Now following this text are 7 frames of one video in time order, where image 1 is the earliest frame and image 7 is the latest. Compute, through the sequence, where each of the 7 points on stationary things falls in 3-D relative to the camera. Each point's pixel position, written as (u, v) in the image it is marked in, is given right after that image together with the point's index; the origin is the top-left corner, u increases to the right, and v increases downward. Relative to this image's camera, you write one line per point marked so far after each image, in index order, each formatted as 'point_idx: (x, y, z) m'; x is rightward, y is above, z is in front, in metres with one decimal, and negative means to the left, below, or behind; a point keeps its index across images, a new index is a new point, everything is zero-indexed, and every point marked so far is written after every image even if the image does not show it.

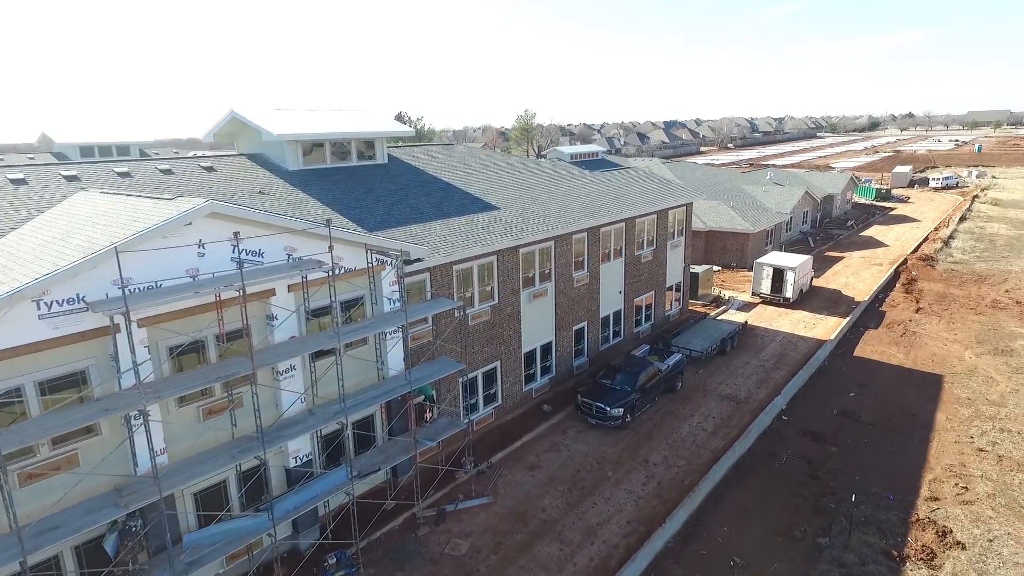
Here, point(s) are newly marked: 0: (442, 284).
0: (-1.7, +0.1, +16.0) m
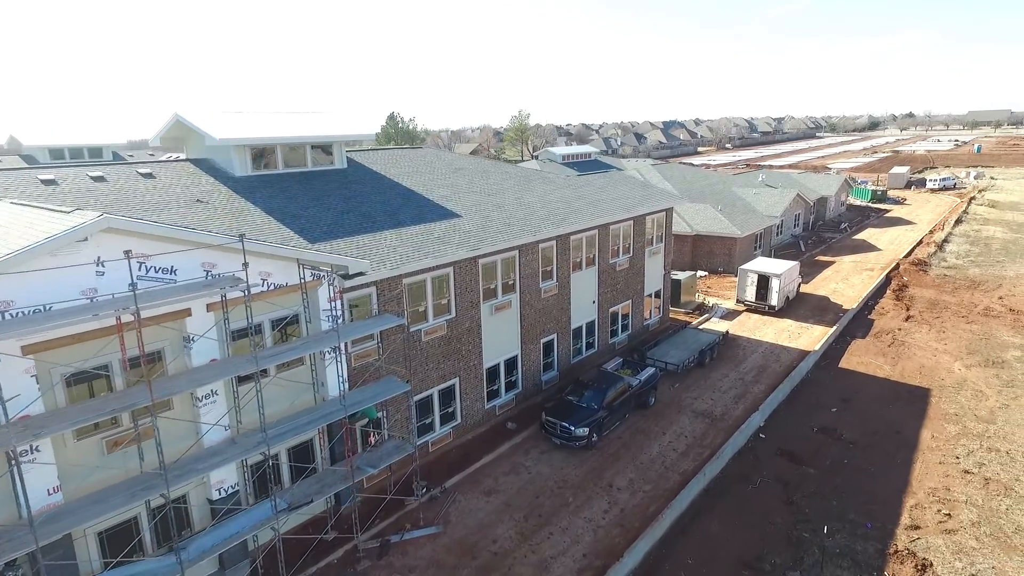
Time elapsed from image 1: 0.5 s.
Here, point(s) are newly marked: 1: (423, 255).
0: (-2.8, -0.3, +15.0) m
1: (-2.1, +0.8, +15.4) m
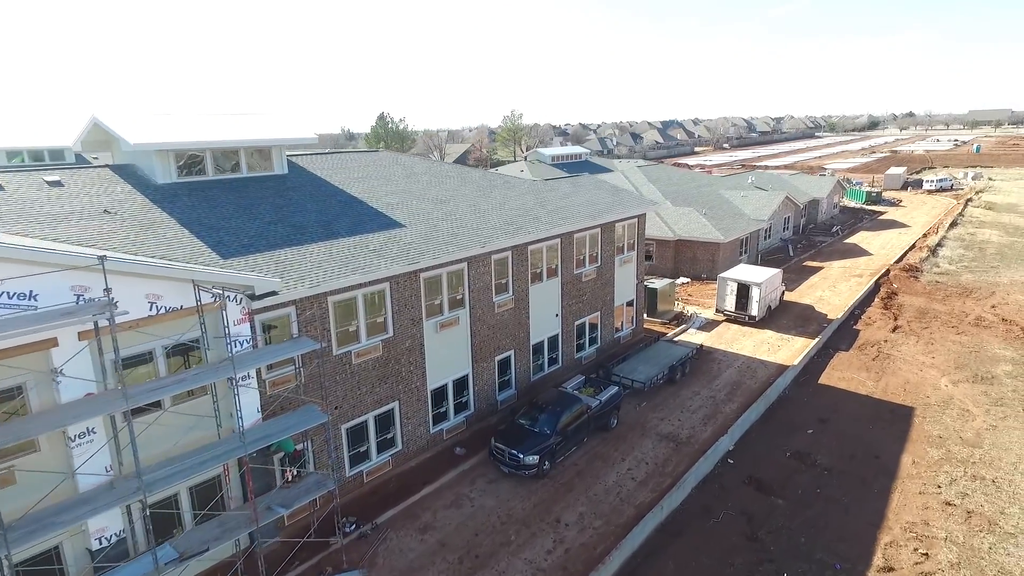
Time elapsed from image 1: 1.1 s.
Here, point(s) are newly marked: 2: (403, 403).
0: (-4.2, -0.7, +13.7) m
1: (-3.5, +0.4, +14.1) m
2: (-2.7, -2.9, +16.2) m
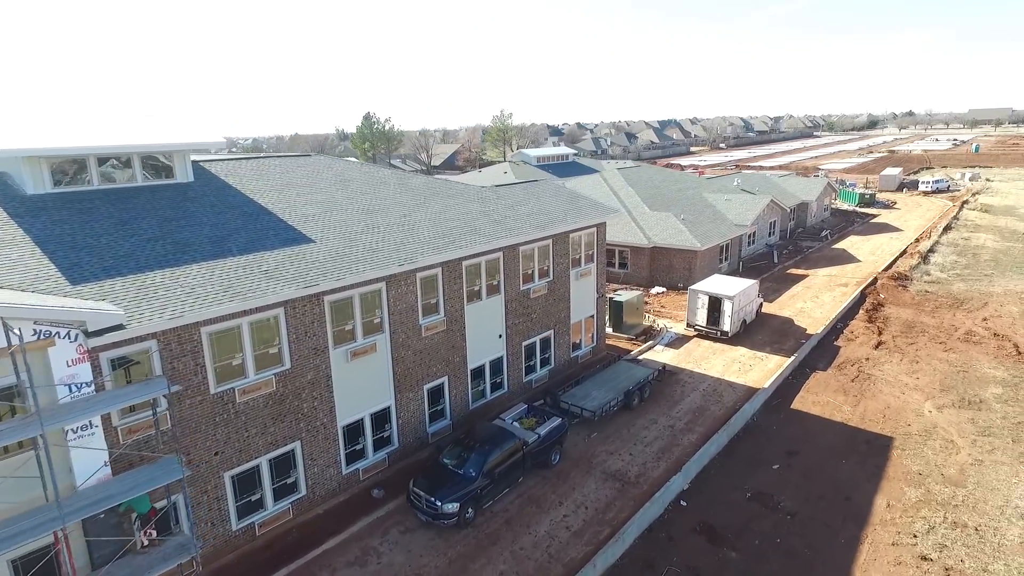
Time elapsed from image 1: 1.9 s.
0: (-6.0, -1.2, +11.8) m
1: (-5.3, -0.2, +12.2) m
2: (-4.5, -3.4, +14.3) m
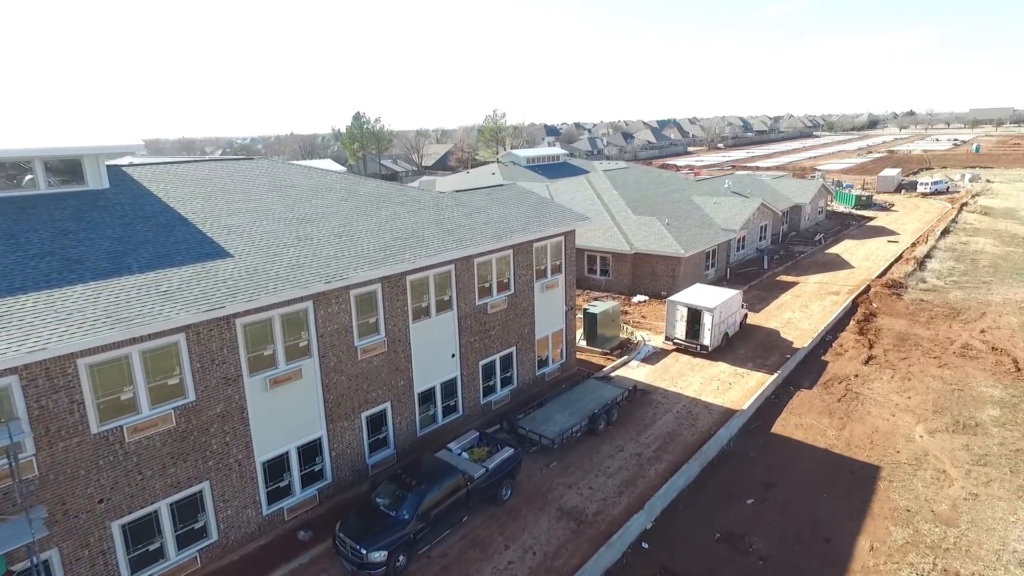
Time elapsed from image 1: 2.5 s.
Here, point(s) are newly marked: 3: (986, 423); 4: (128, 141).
0: (-7.3, -1.6, +10.3) m
1: (-6.6, -0.6, +10.7) m
2: (-5.8, -3.8, +12.7) m
3: (+14.2, -4.0, +19.5) m
4: (-9.0, +3.5, +15.3) m
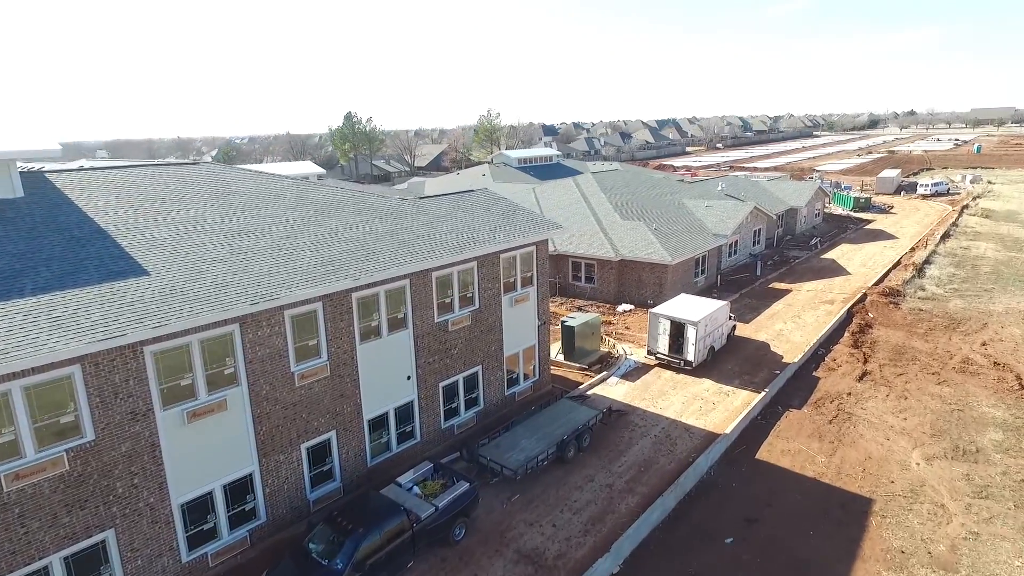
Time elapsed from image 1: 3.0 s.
0: (-8.3, -2.0, +8.9) m
1: (-7.6, -1.0, +9.3) m
2: (-6.8, -4.2, +11.3) m
3: (+13.3, -4.4, +18.1) m
4: (-10.0, +3.1, +13.9) m
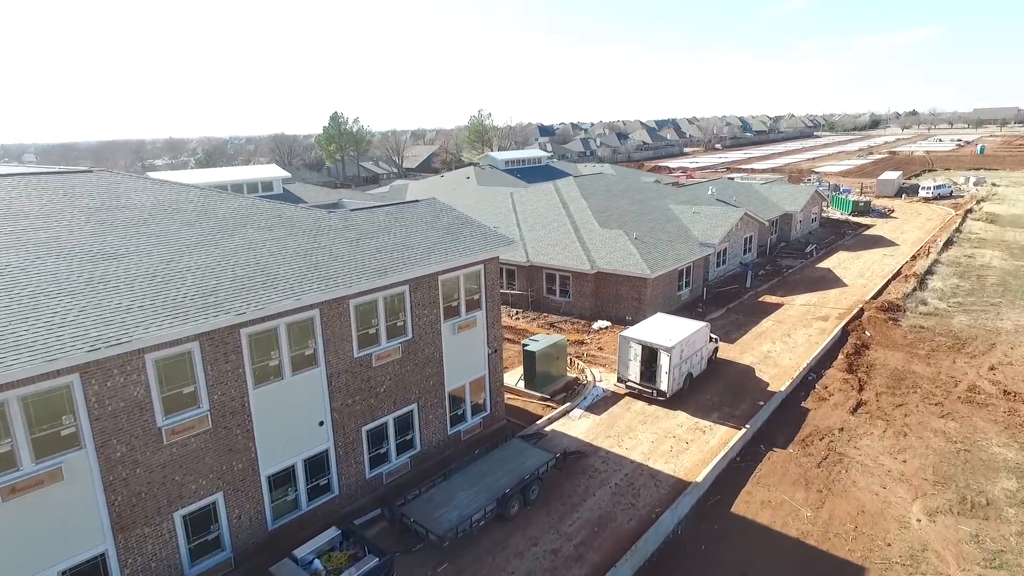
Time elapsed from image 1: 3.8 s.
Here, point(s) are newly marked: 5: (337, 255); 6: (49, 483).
0: (-9.8, -2.7, +6.5) m
1: (-9.1, -1.6, +6.9) m
2: (-8.3, -4.9, +9.0) m
3: (+11.8, -5.1, +15.7) m
4: (-11.5, +2.4, +11.5) m
5: (-3.9, +0.7, +14.7) m
6: (-7.1, -3.0, +10.0) m
